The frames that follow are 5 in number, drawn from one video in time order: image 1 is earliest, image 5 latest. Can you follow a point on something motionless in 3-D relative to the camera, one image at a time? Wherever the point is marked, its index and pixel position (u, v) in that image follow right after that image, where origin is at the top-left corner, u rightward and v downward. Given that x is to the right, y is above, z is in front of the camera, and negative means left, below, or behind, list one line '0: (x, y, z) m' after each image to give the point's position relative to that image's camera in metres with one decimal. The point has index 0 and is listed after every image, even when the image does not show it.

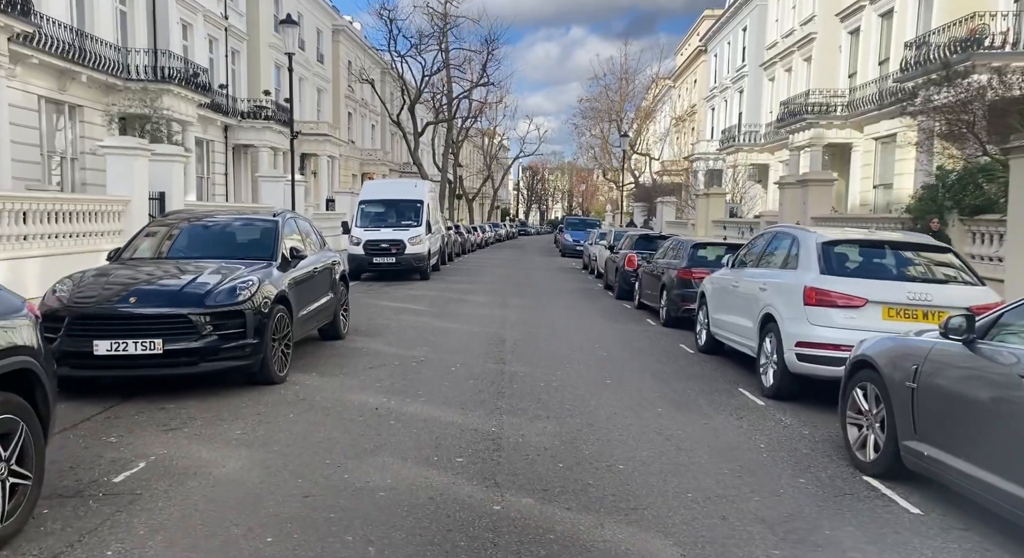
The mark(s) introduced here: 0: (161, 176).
0: (-7.2, +2.1, +15.8) m
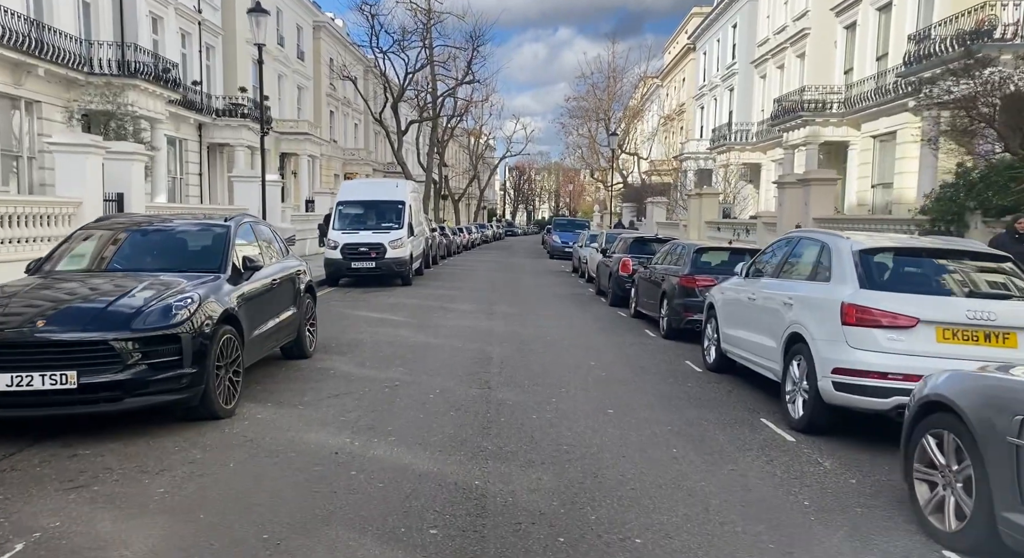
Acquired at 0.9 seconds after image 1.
0: (-7.4, +2.0, +14.6) m
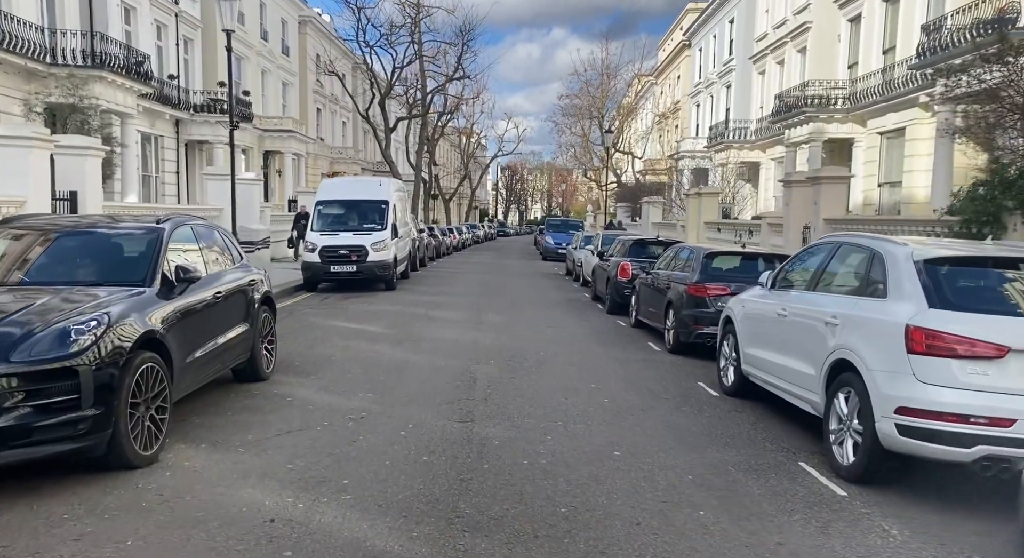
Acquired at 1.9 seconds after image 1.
0: (-7.6, +1.8, +13.4) m
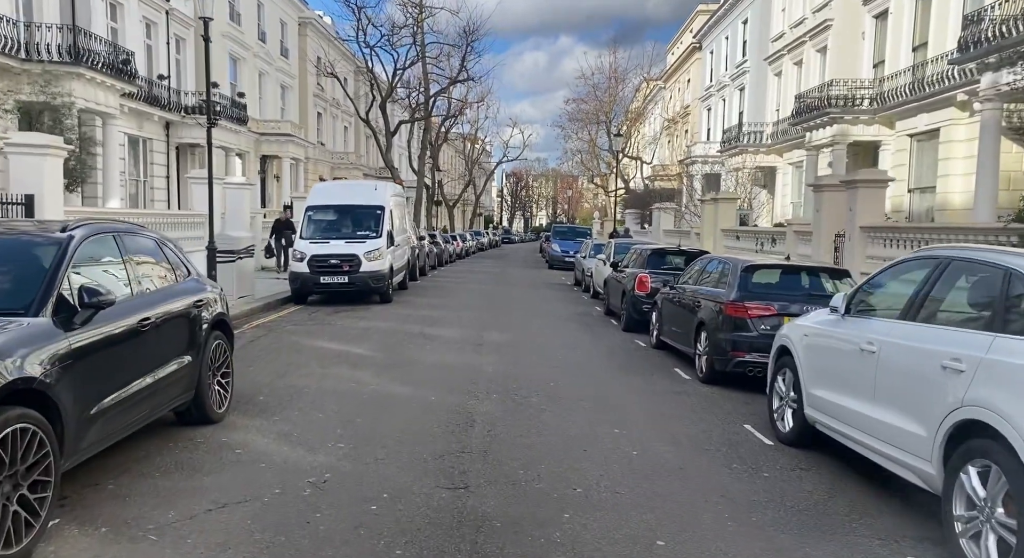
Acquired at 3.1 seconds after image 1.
0: (-7.5, +1.6, +12.0) m
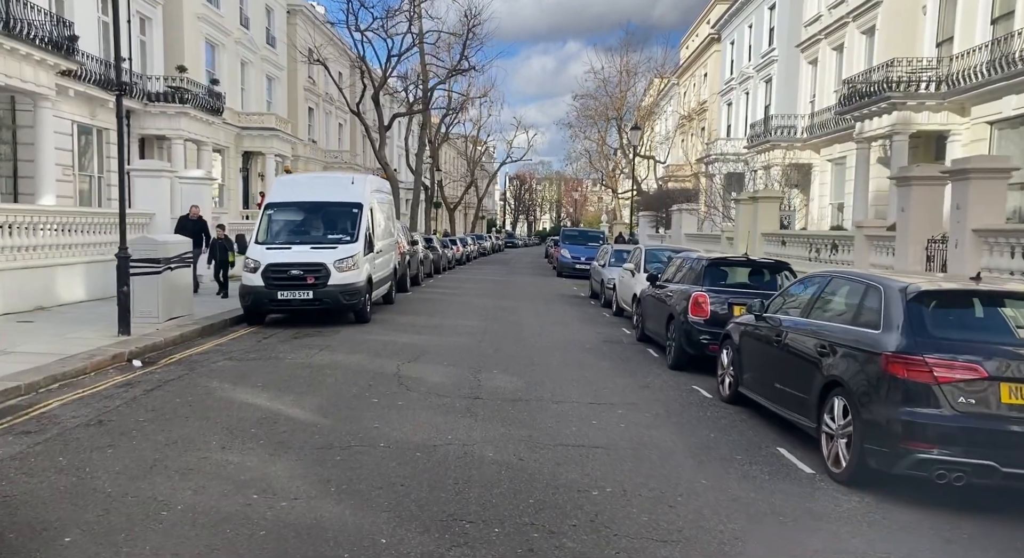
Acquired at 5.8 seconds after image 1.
0: (-7.4, +1.4, +8.7) m
